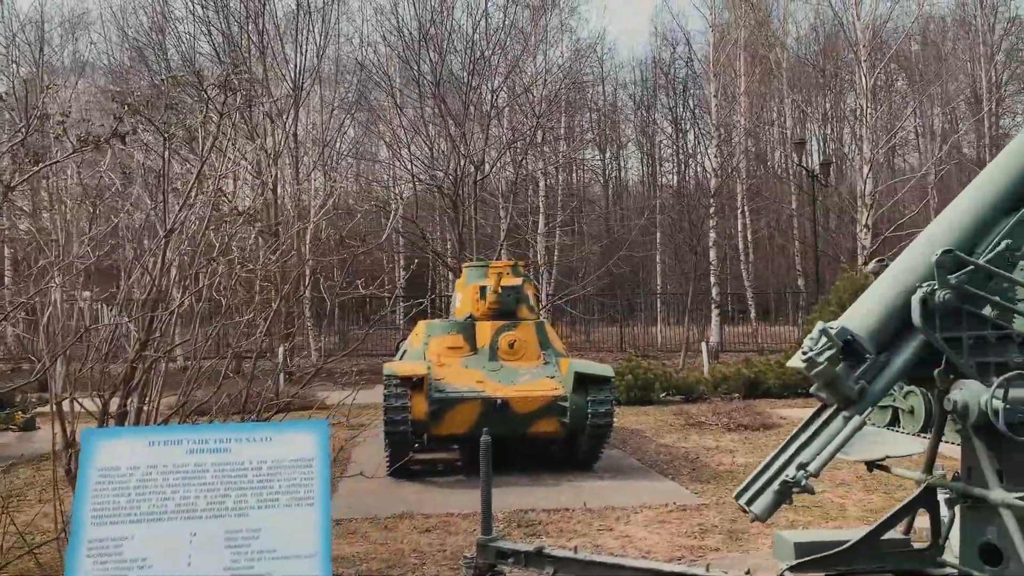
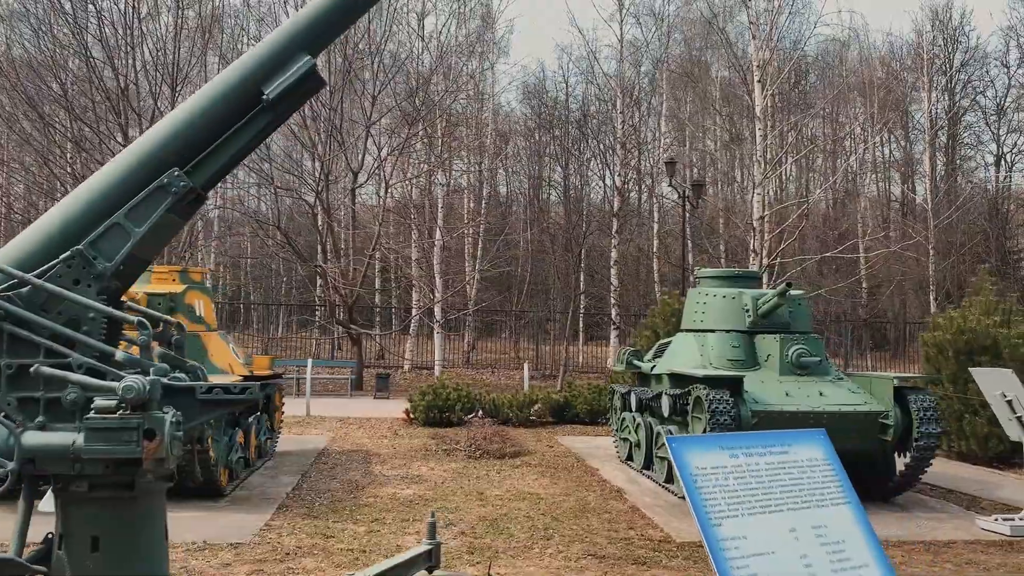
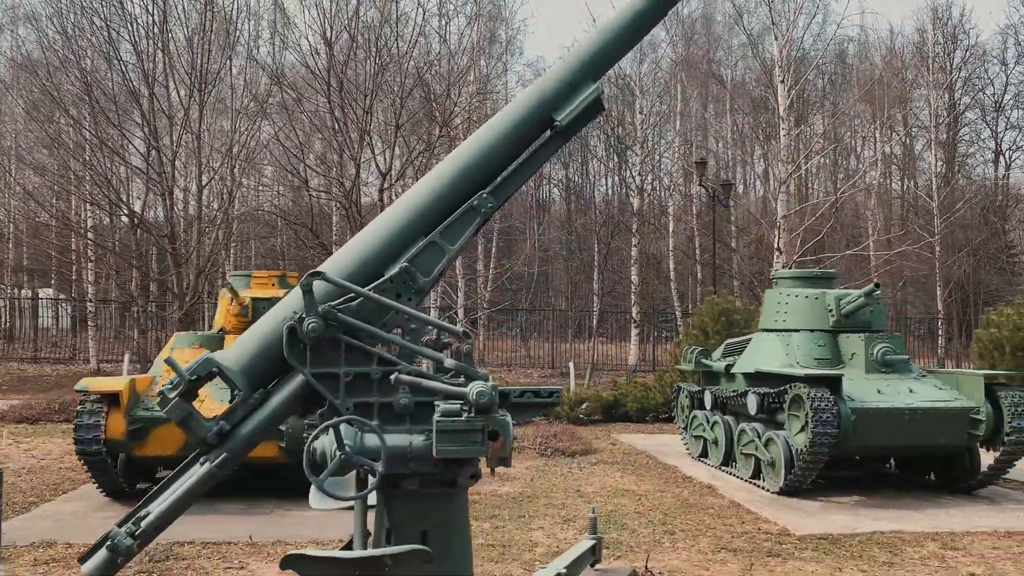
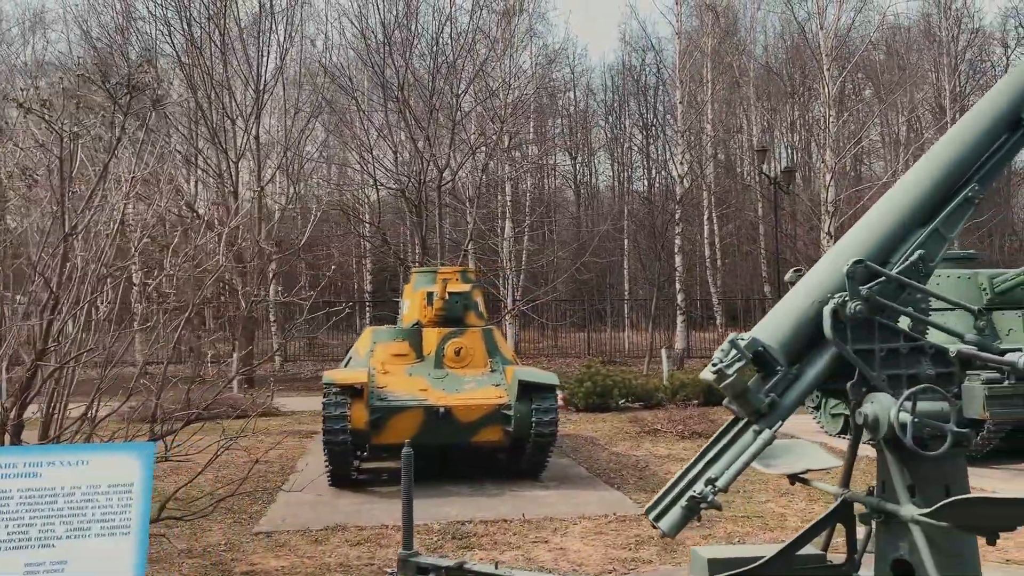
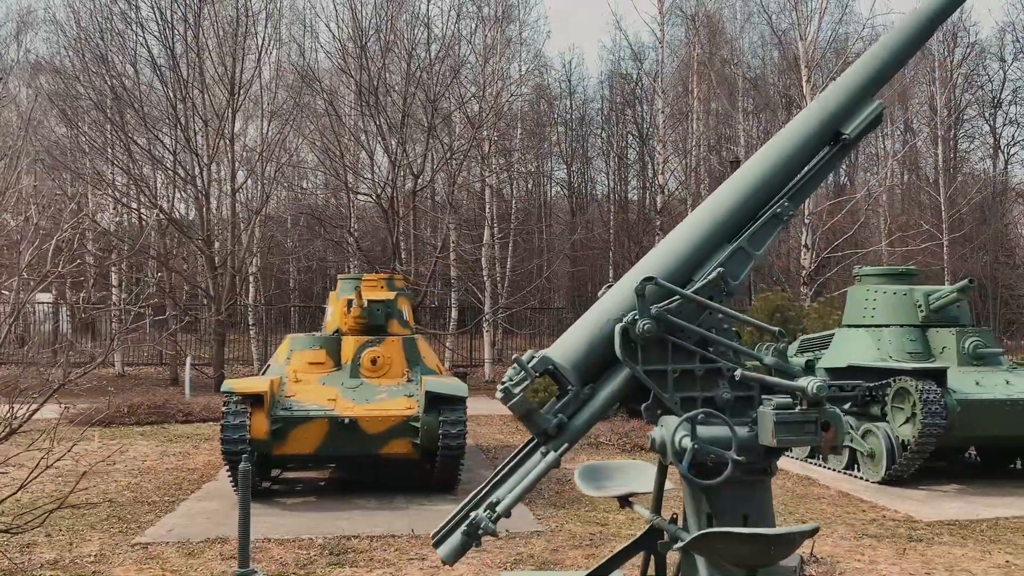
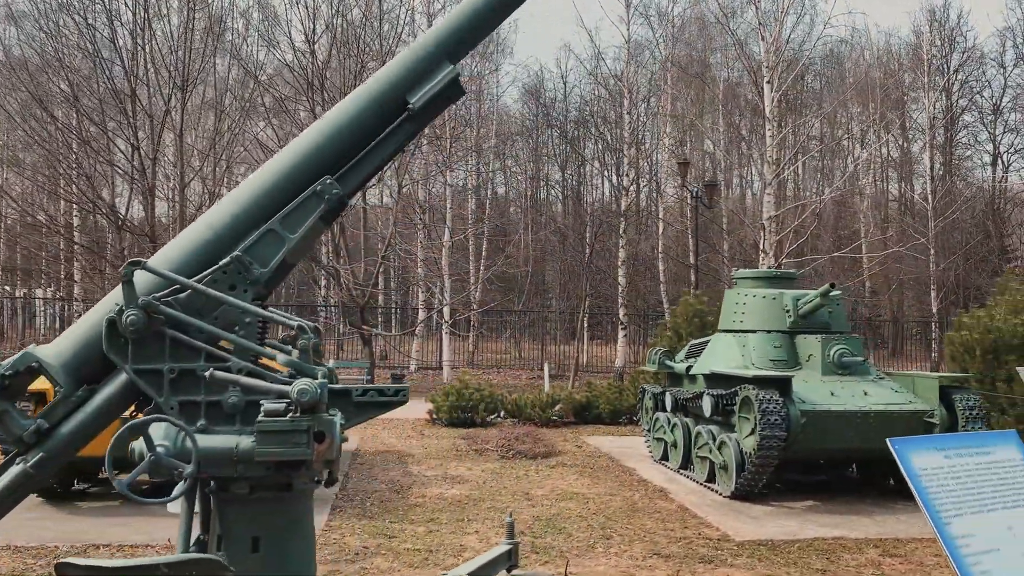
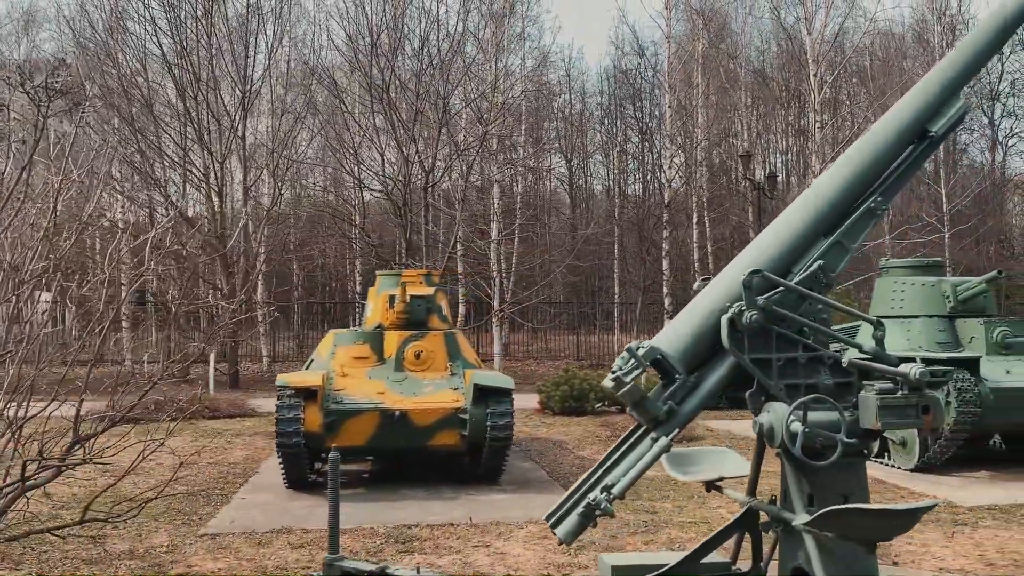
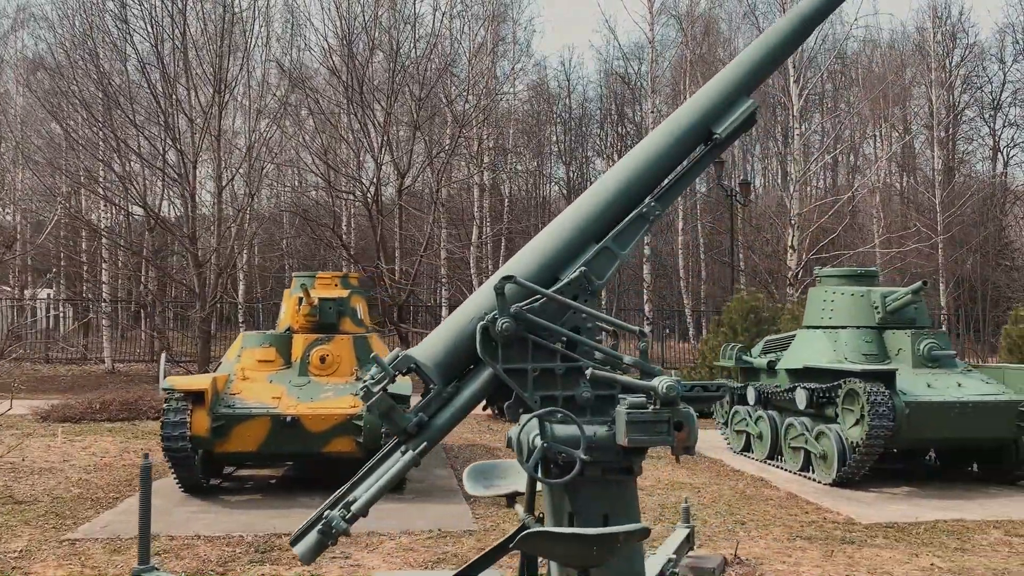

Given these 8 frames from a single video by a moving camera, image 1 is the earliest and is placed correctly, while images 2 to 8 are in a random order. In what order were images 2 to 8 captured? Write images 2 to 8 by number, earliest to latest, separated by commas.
4, 7, 5, 8, 3, 6, 2
